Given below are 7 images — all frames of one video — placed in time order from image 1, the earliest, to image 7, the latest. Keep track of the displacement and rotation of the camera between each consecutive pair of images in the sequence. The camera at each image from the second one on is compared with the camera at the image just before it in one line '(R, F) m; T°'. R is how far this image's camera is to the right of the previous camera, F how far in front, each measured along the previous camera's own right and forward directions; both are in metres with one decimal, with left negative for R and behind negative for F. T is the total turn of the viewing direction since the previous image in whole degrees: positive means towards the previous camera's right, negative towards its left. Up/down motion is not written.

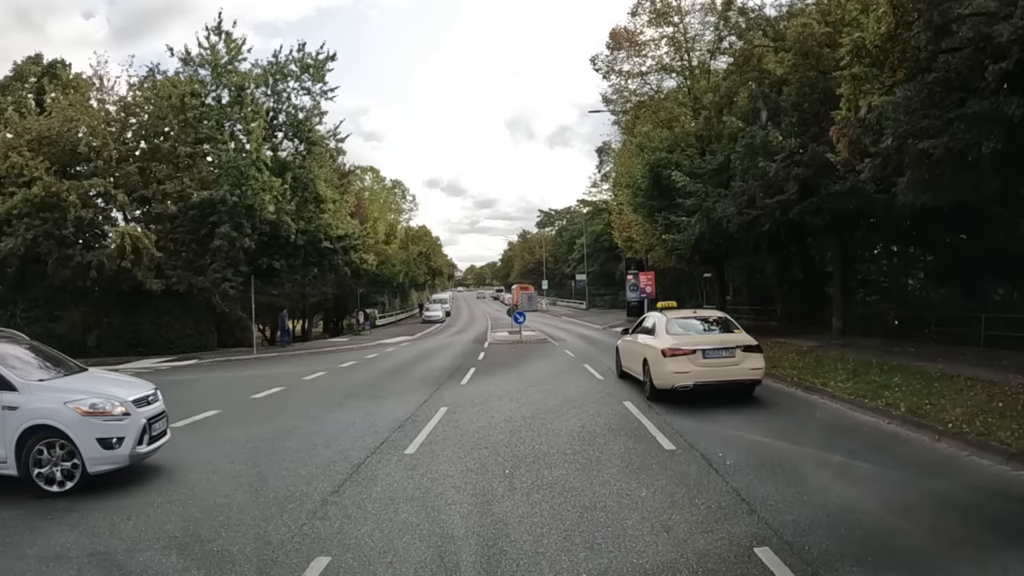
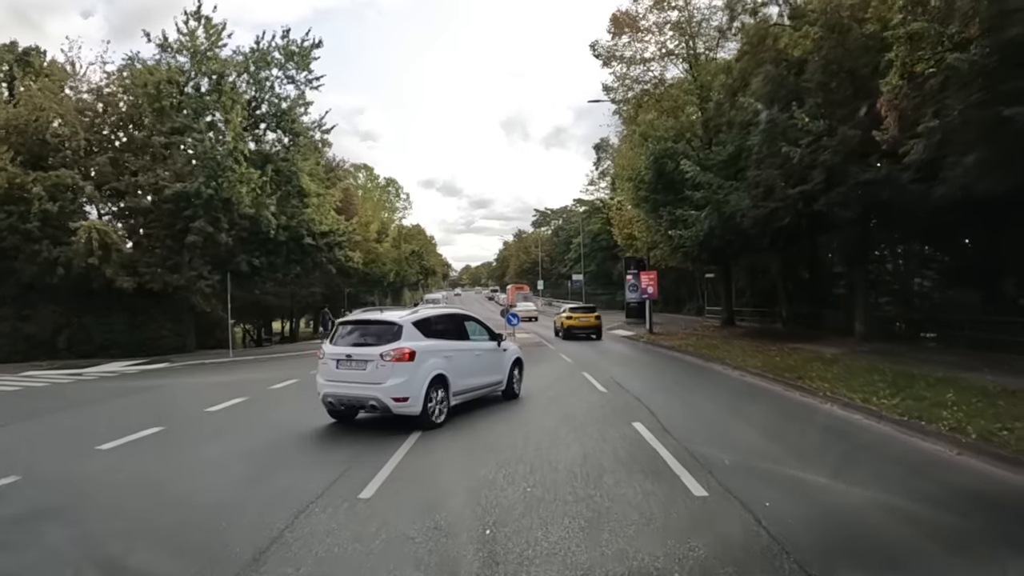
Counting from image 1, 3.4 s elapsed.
(+0.1, +1.9) m; 0°
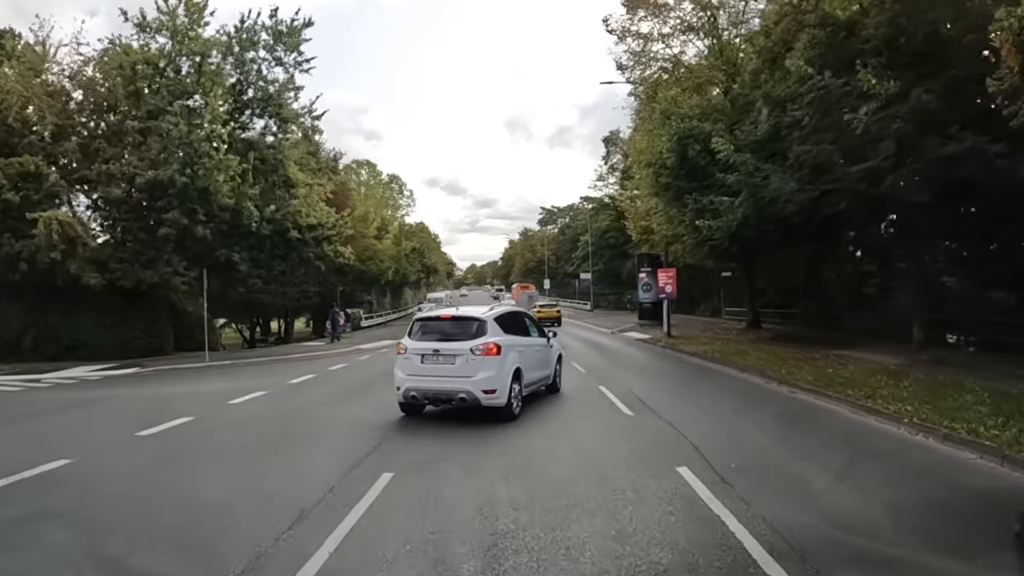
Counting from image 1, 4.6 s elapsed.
(+0.1, +2.8) m; 0°
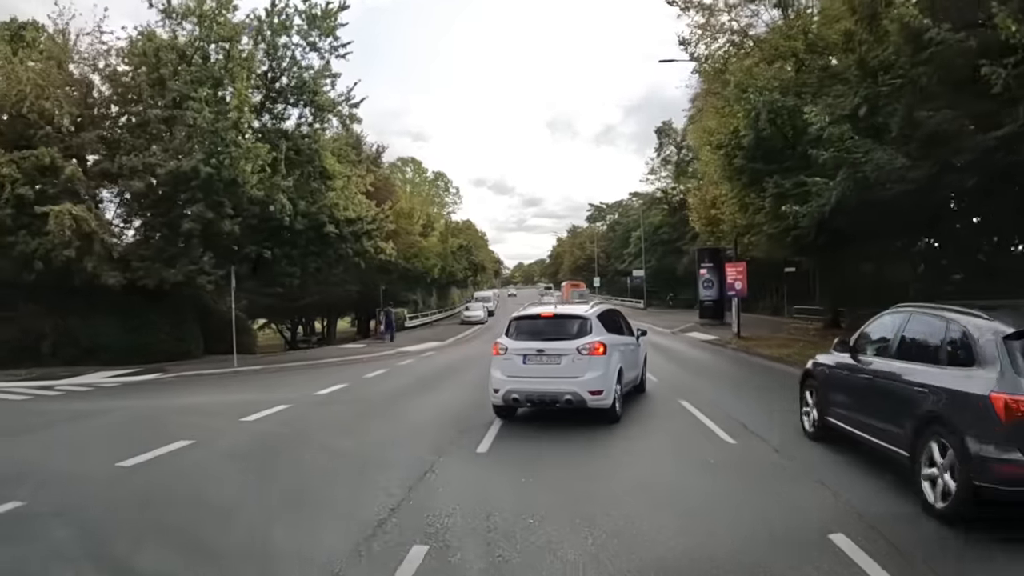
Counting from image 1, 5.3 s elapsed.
(-0.3, +2.5) m; -4°
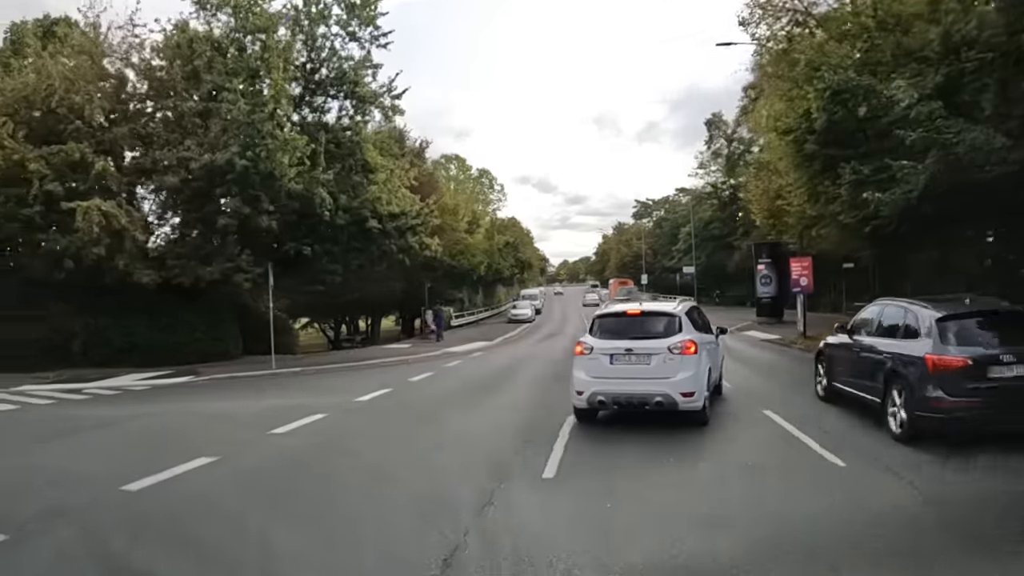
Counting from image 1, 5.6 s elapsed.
(-0.2, +1.4) m; -3°
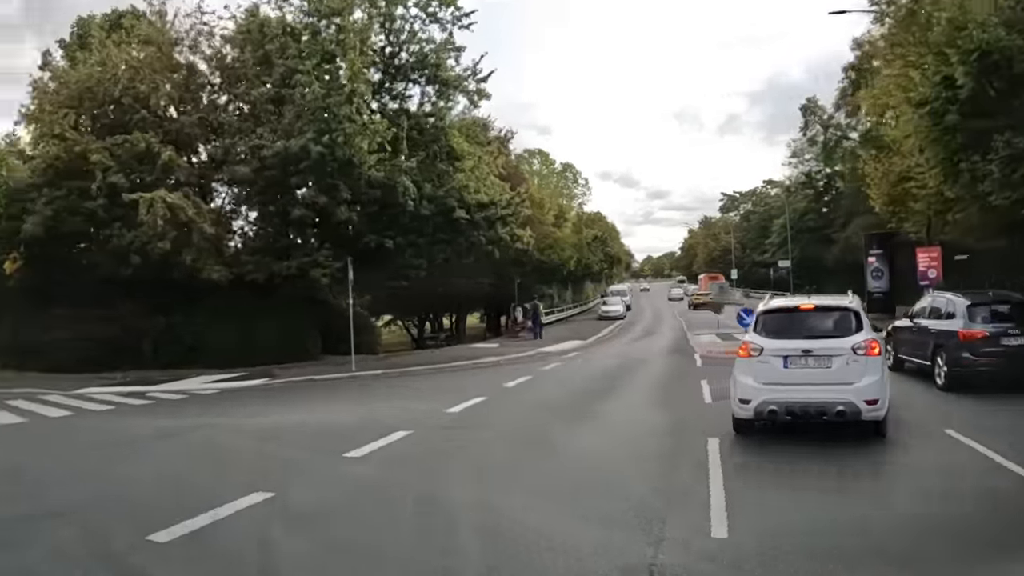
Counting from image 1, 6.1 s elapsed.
(-0.4, +1.7) m; -6°
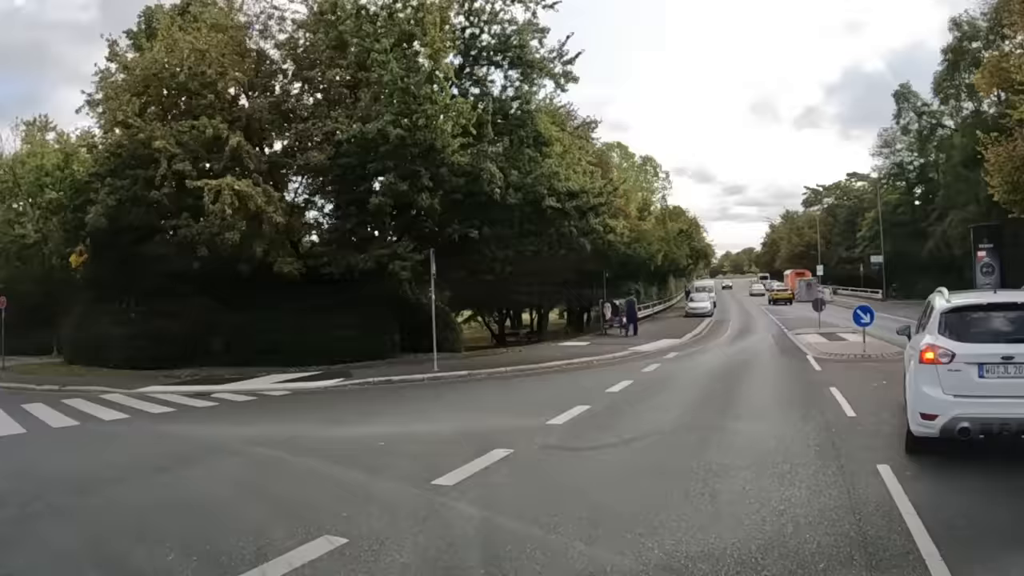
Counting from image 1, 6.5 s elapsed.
(-0.4, +1.2) m; -5°
